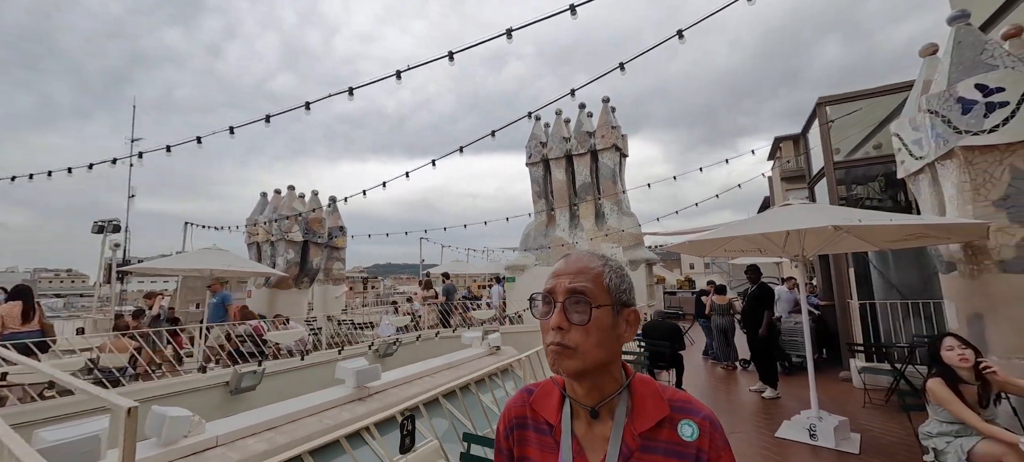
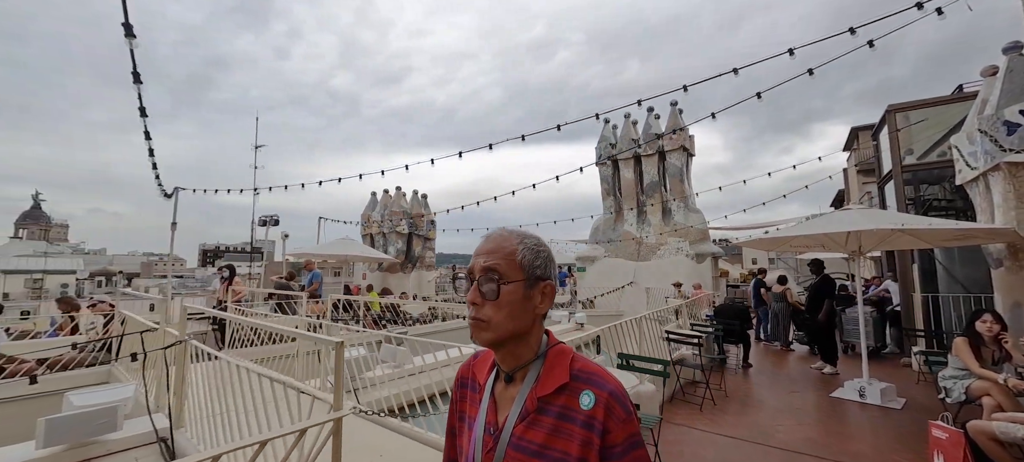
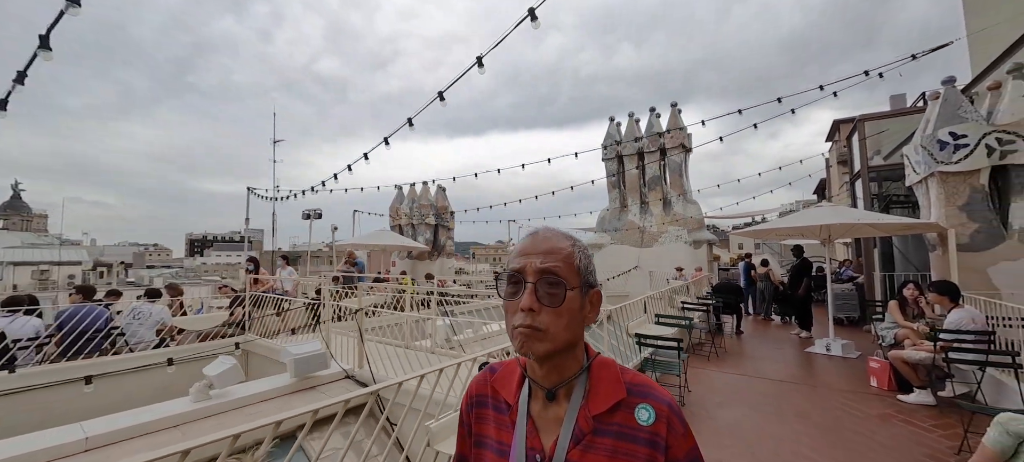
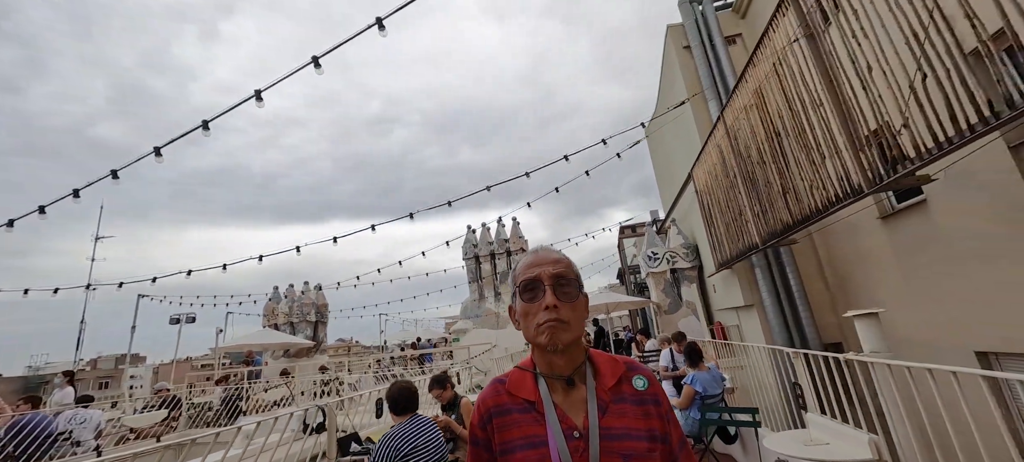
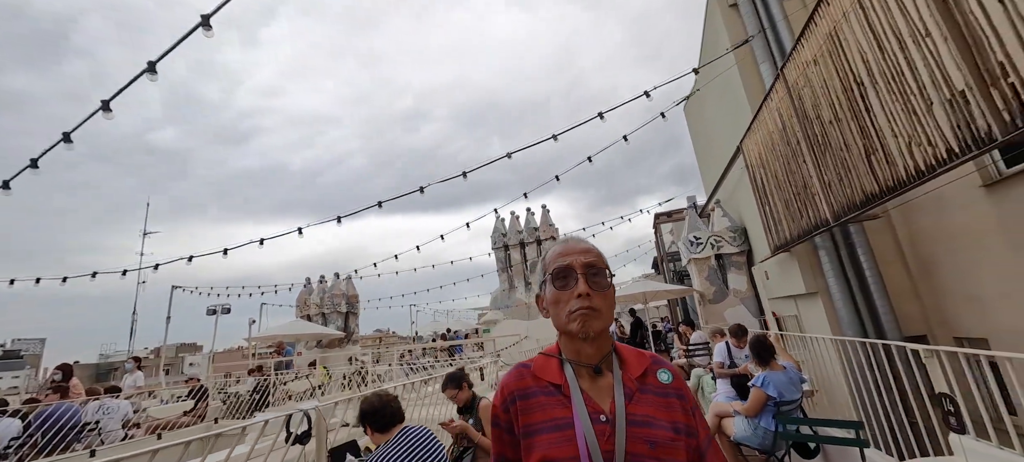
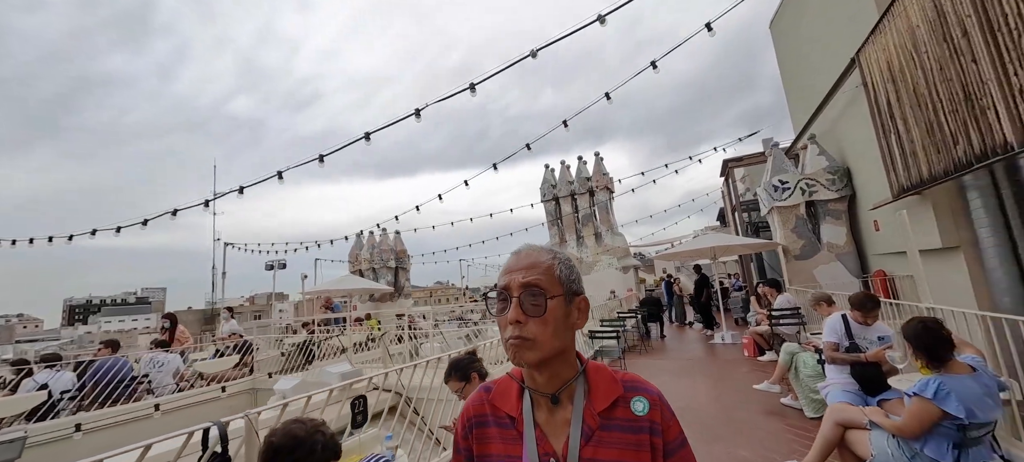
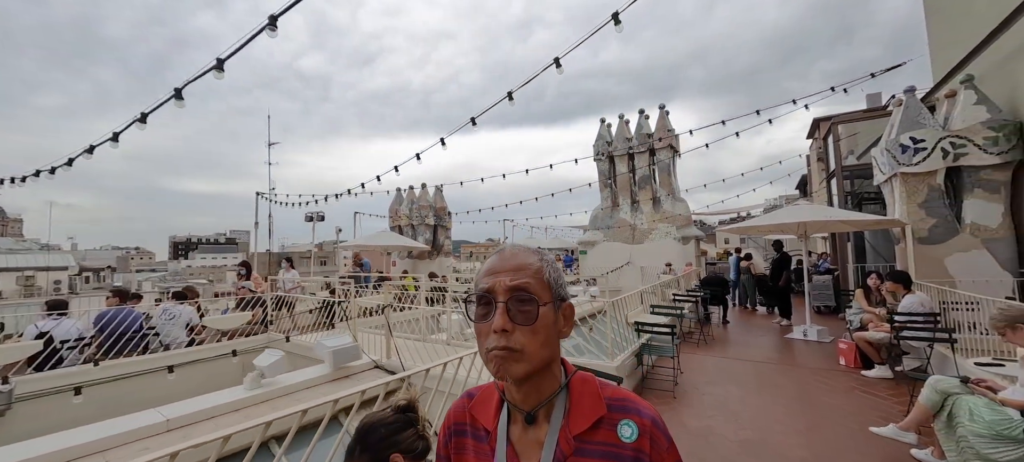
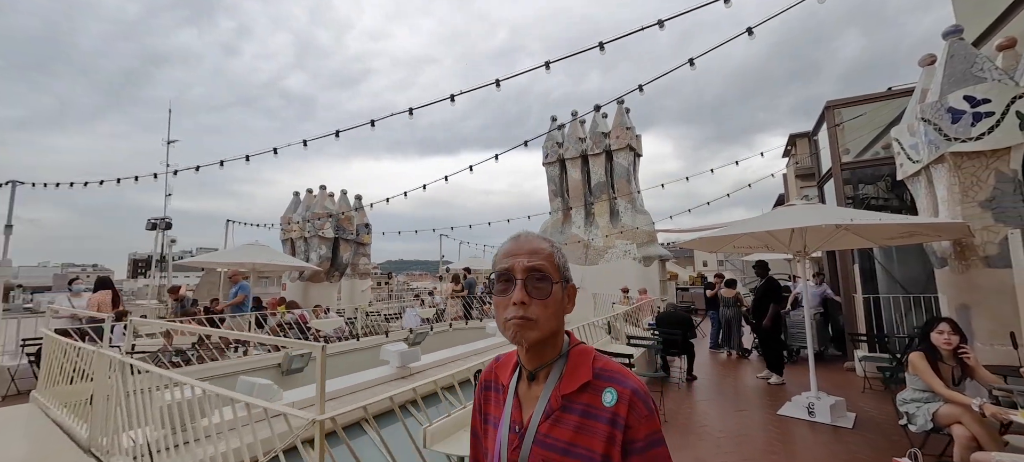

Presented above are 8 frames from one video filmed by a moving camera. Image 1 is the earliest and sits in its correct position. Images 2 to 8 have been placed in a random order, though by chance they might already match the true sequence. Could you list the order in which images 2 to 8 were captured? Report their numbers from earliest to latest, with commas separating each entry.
8, 2, 3, 7, 6, 5, 4
